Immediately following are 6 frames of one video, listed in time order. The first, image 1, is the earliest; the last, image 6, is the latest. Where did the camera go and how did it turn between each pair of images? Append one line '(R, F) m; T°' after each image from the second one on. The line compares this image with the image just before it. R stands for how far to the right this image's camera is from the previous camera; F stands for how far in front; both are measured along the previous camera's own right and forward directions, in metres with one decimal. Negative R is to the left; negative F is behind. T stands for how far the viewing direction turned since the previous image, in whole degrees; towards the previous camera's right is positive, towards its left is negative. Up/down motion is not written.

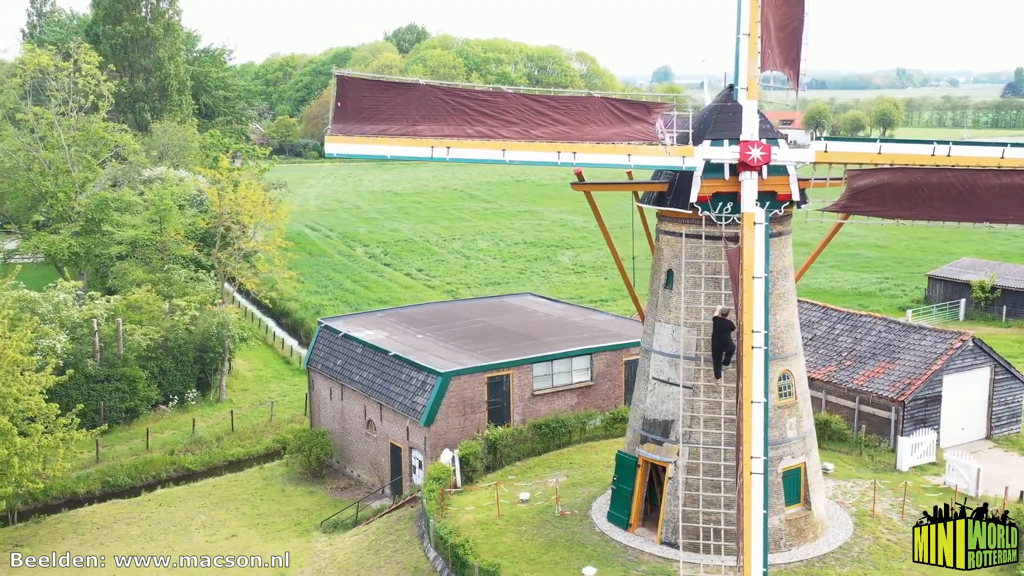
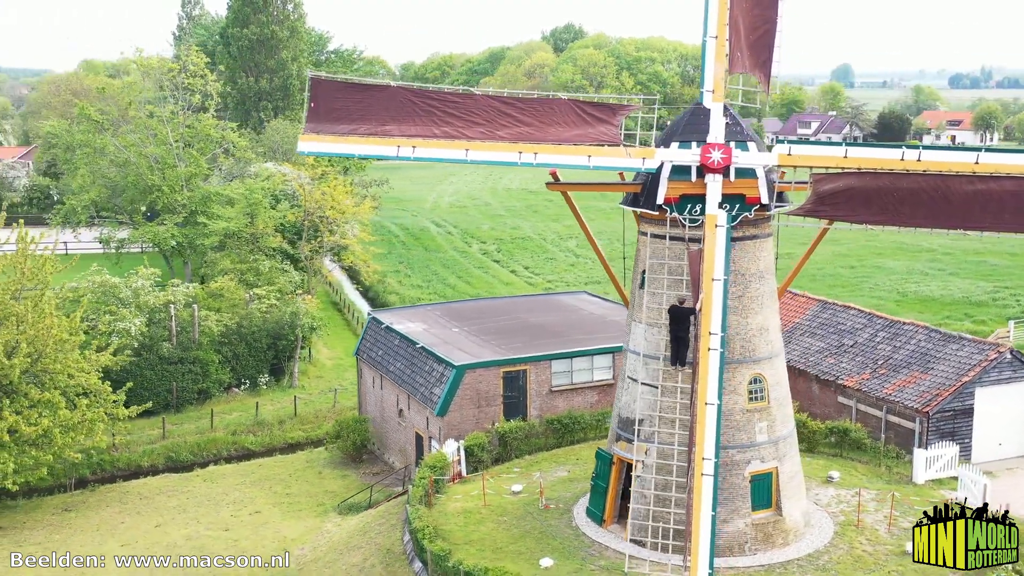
(+3.3, -0.3) m; -8°
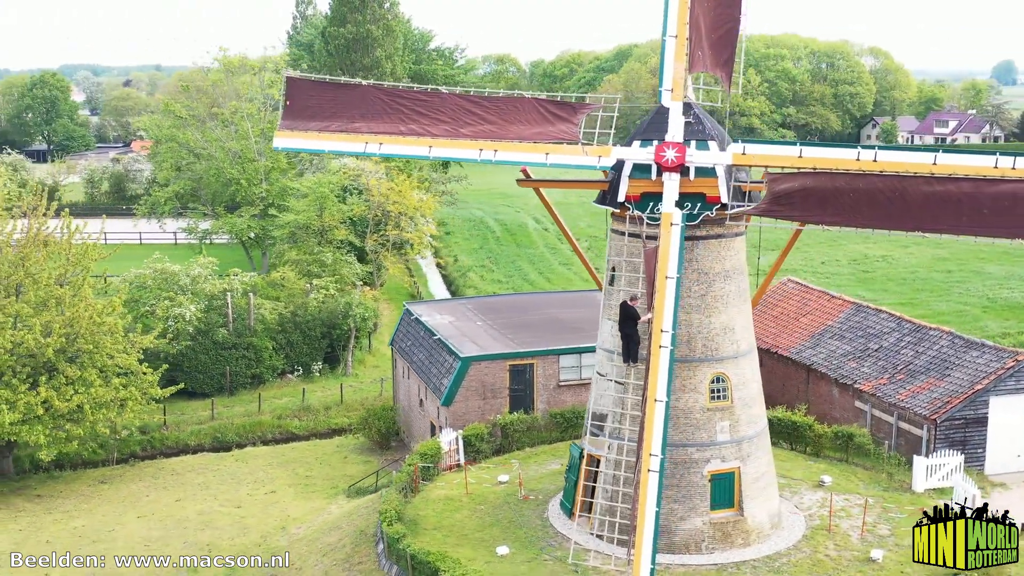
(+3.0, -0.3) m; -7°
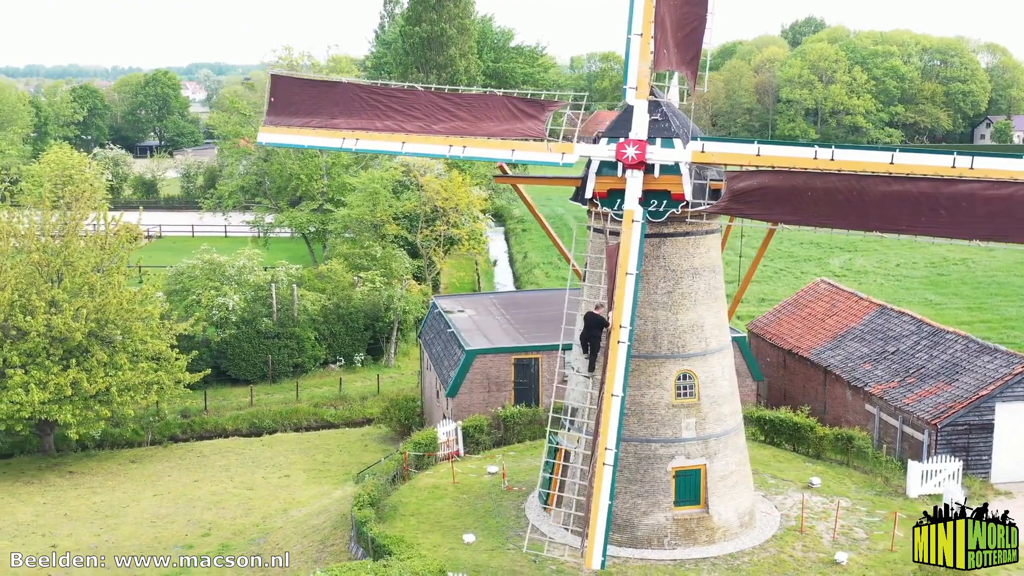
(+2.4, -0.3) m; -6°
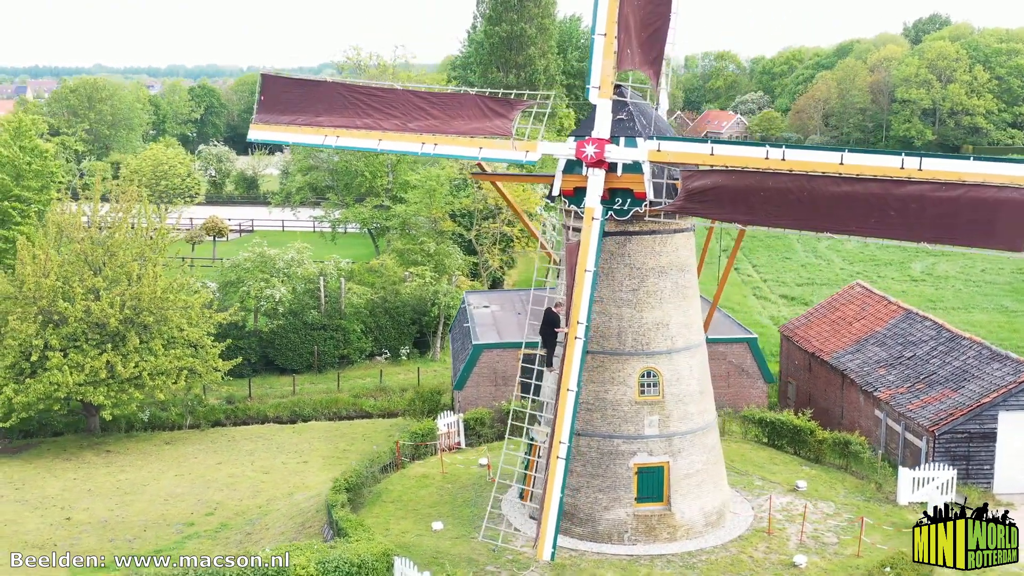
(+2.6, -0.3) m; -6°
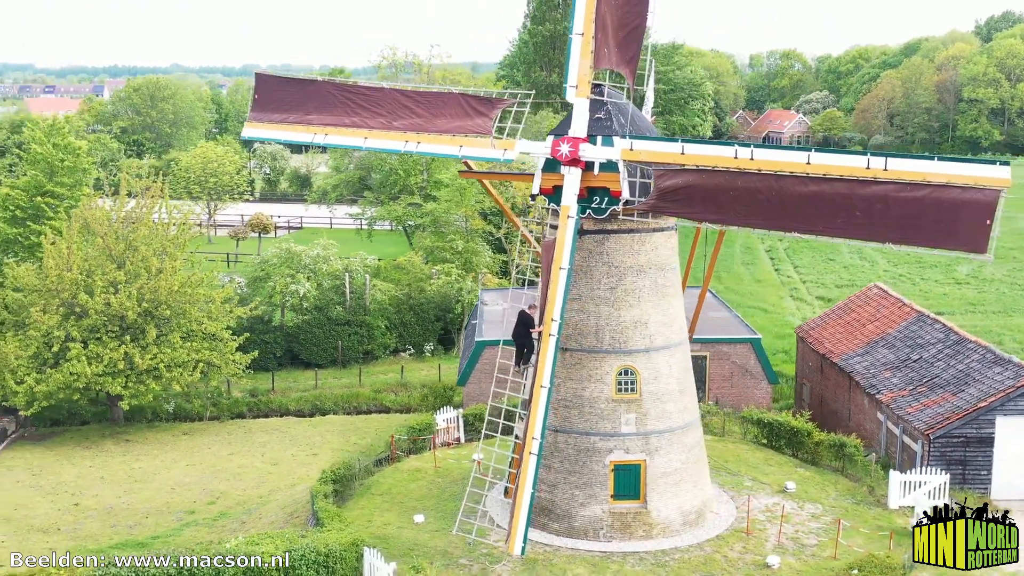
(+1.5, -0.2) m; -3°
